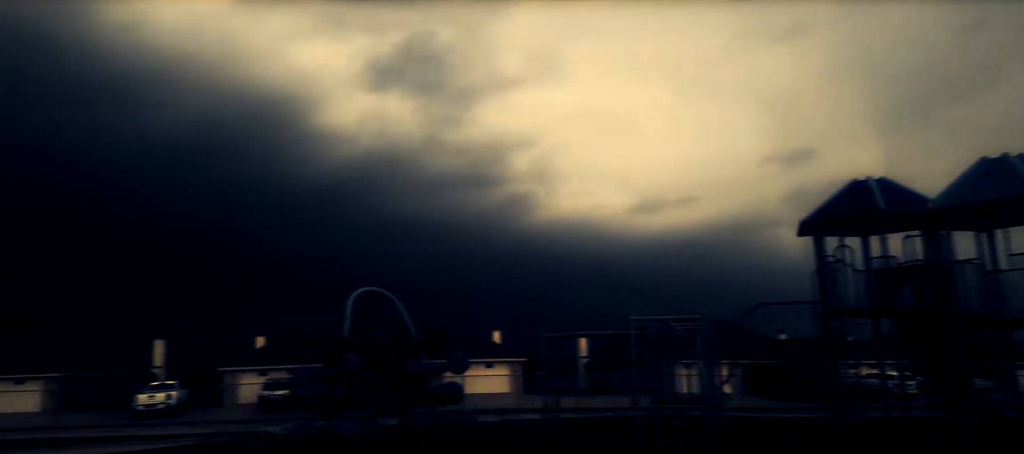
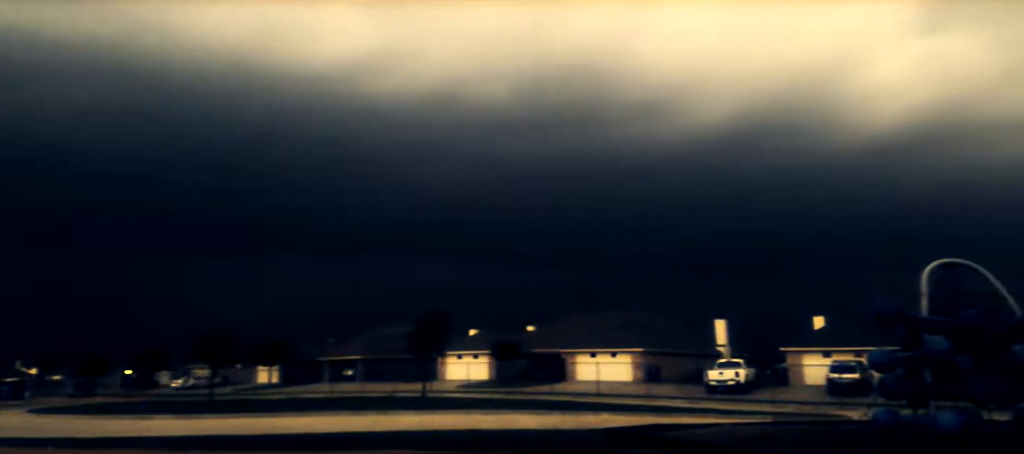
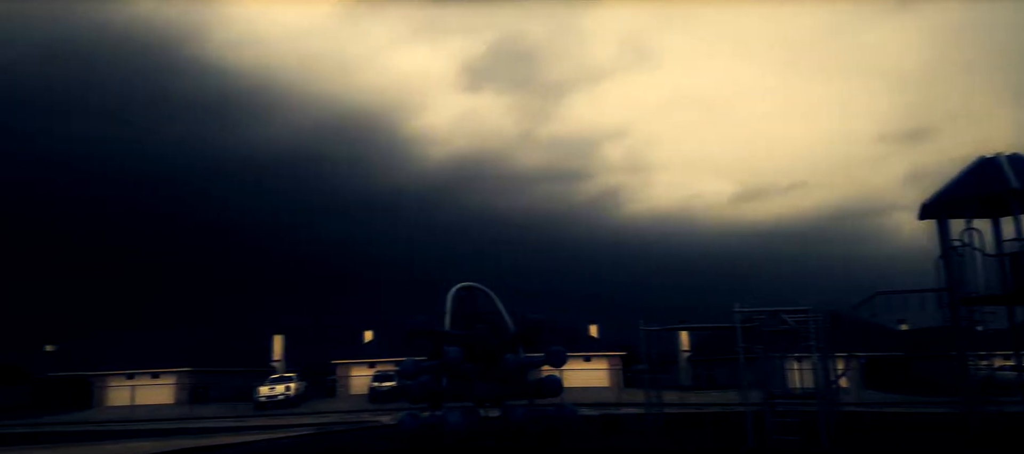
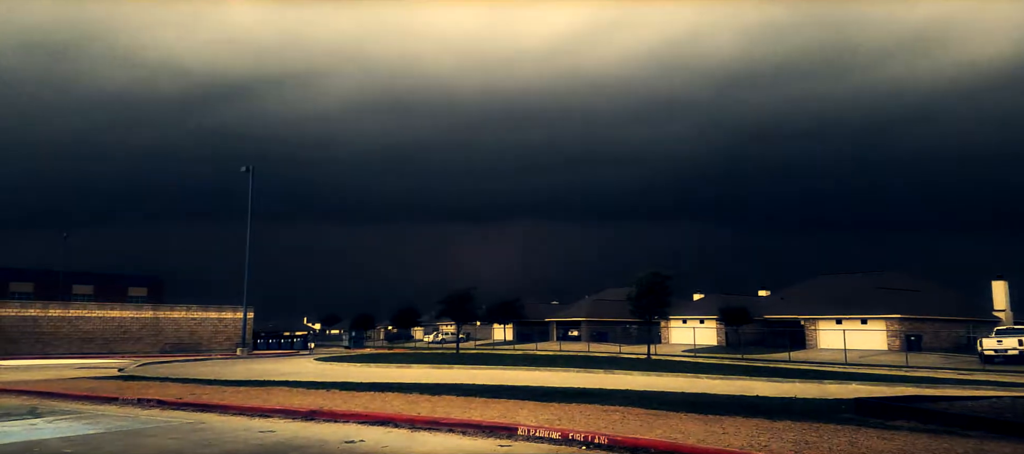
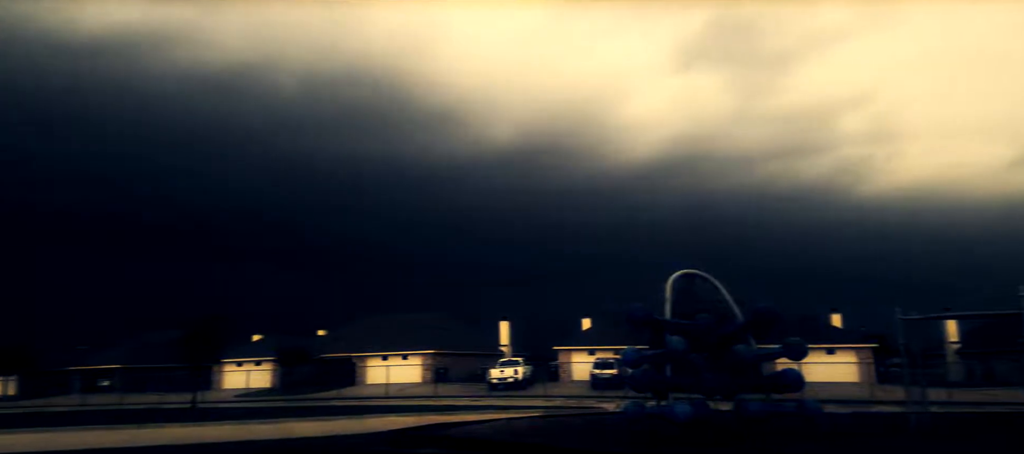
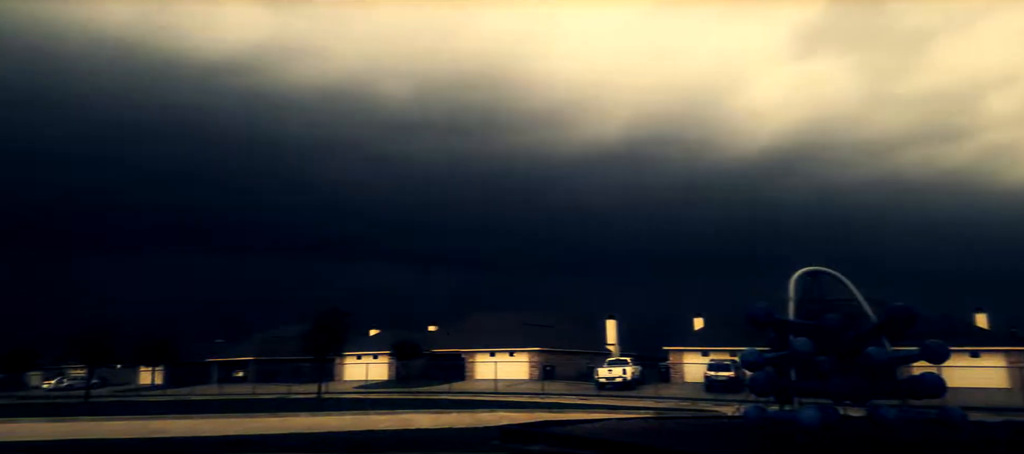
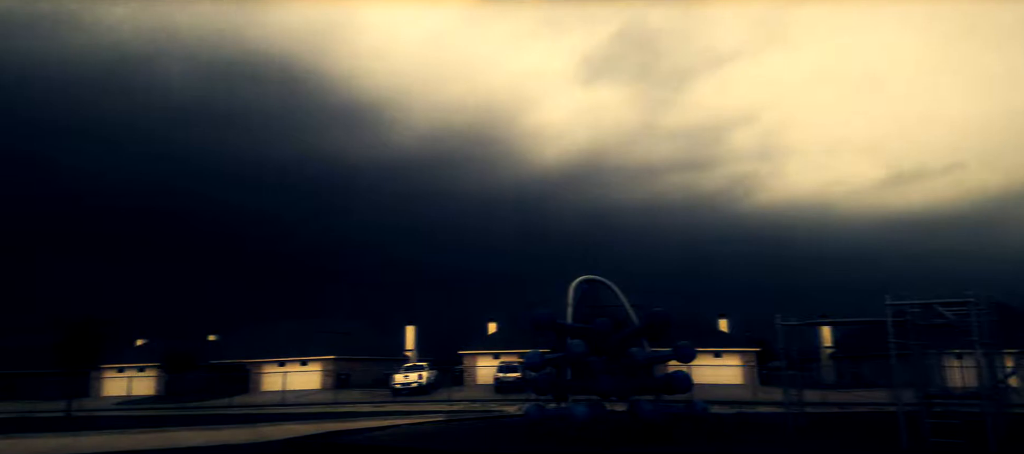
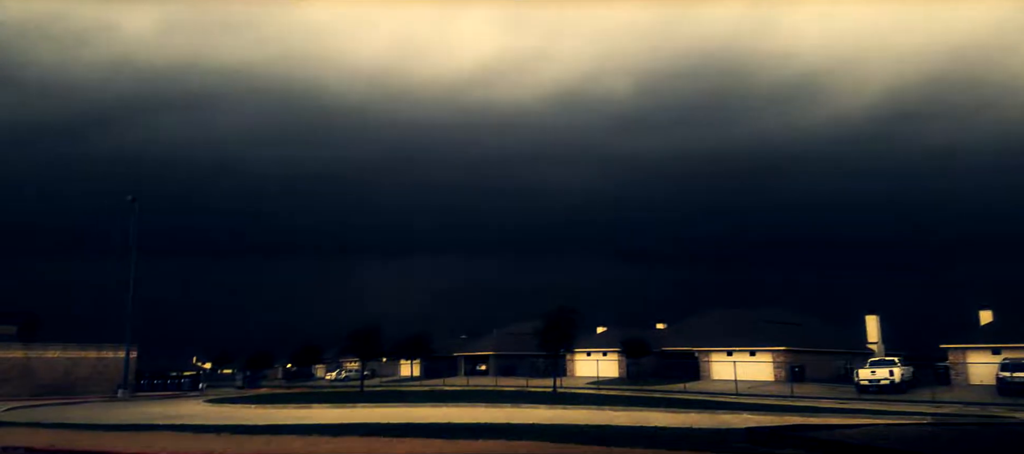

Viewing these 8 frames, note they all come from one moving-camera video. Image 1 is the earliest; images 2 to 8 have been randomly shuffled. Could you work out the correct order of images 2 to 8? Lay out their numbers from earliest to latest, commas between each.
3, 7, 5, 6, 2, 8, 4
